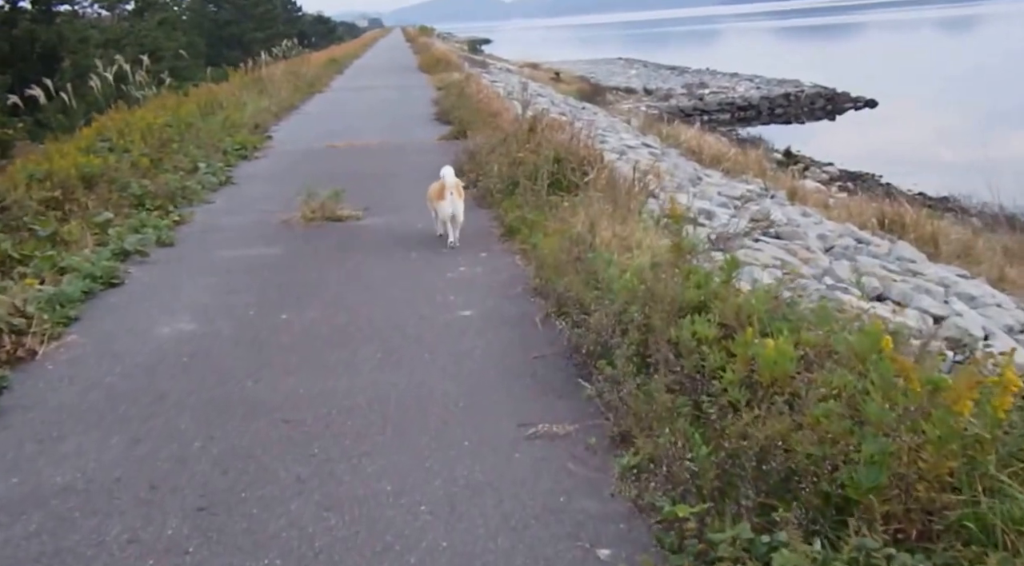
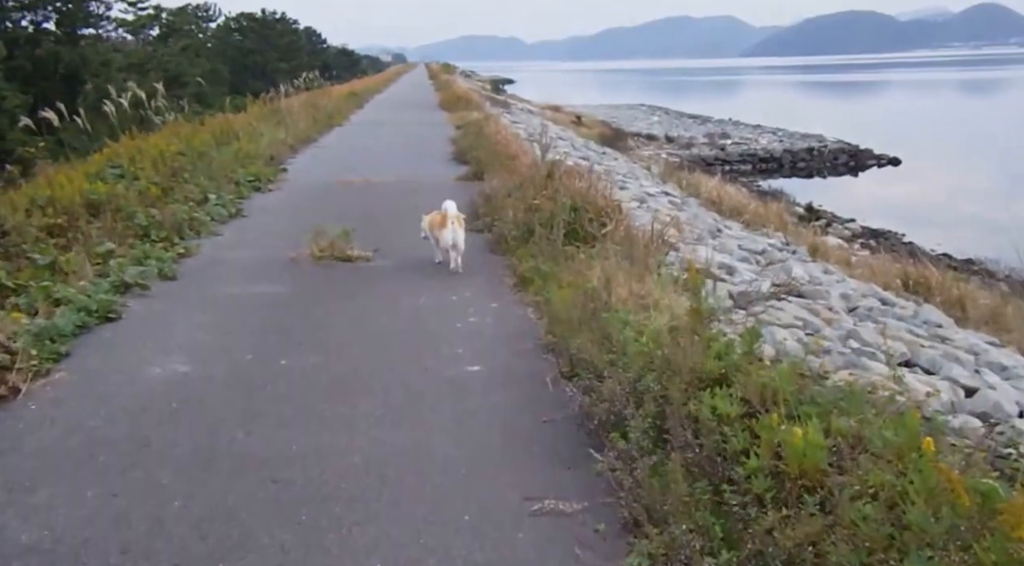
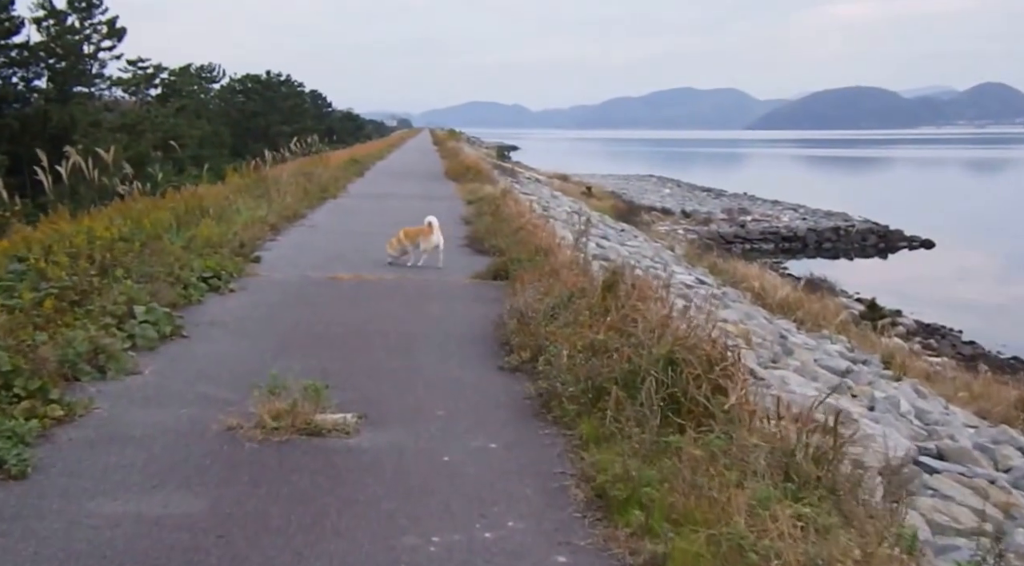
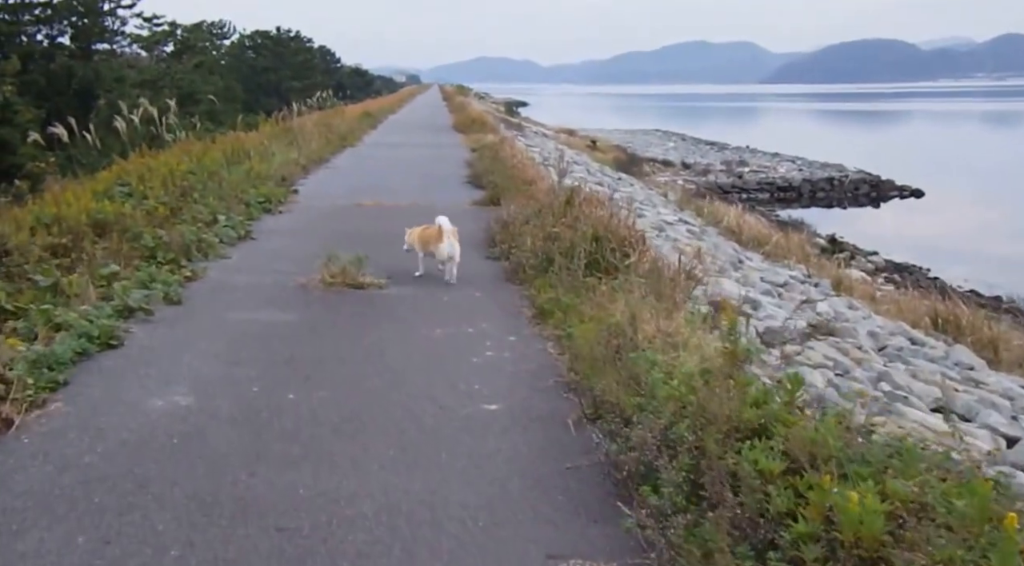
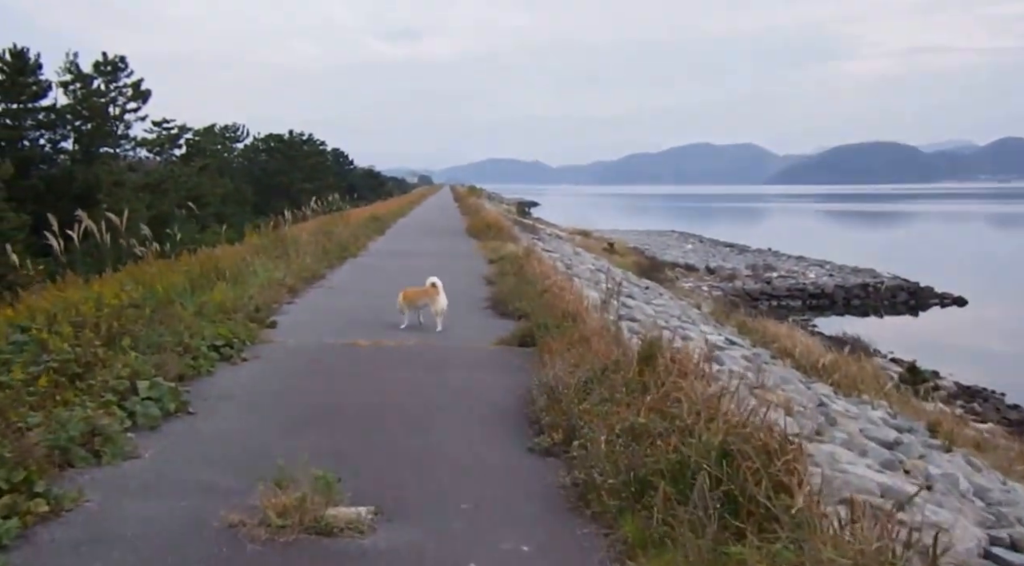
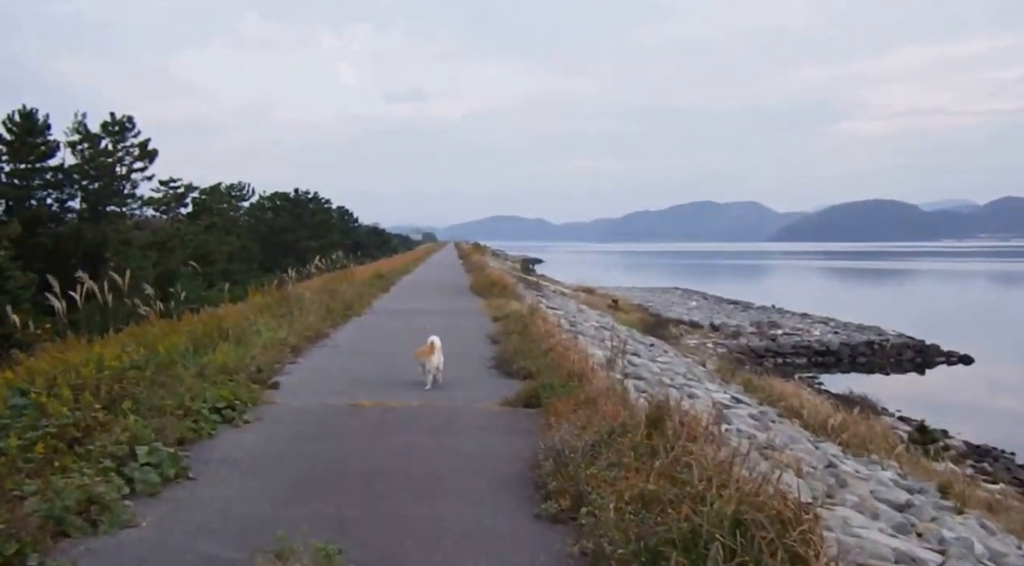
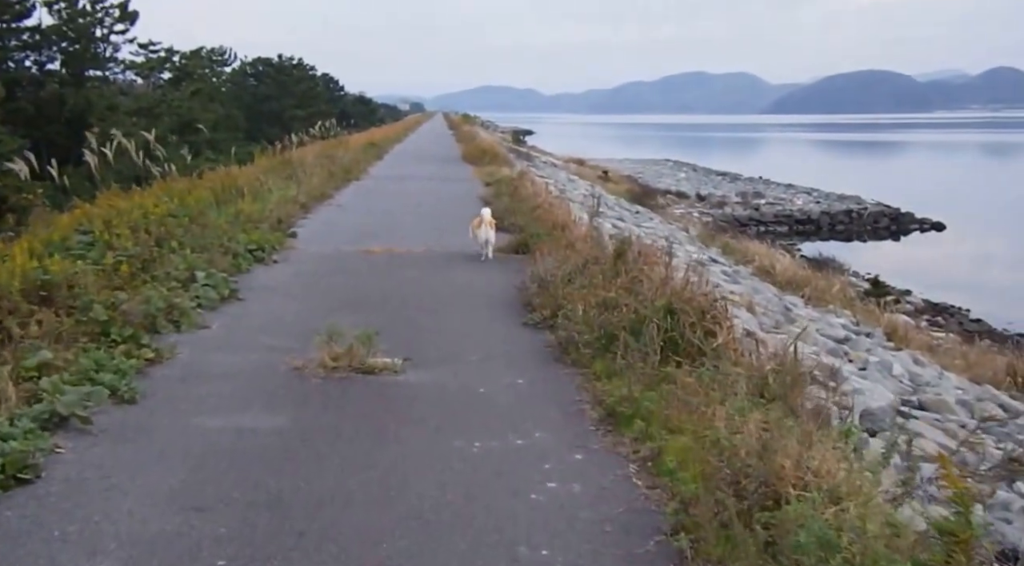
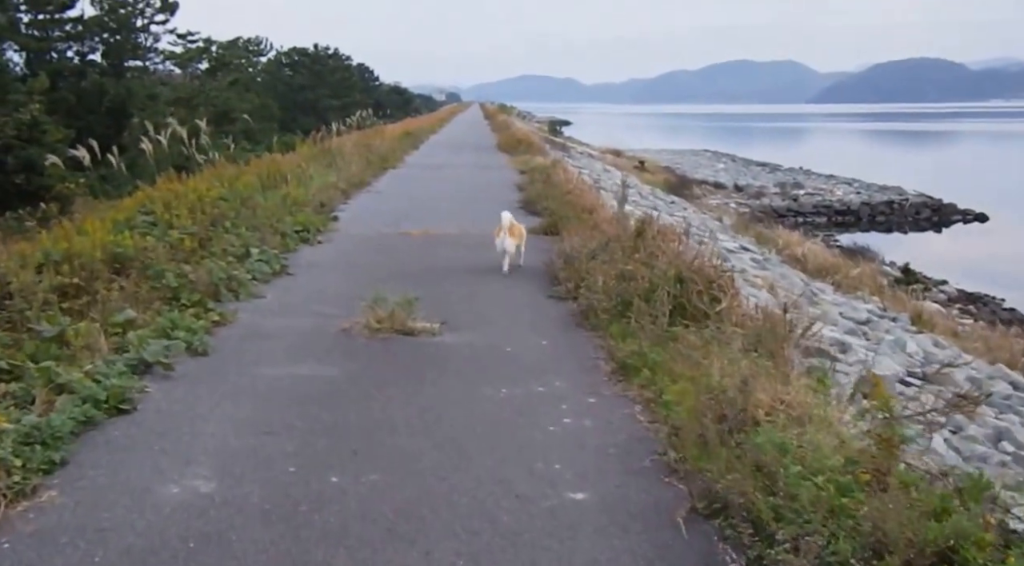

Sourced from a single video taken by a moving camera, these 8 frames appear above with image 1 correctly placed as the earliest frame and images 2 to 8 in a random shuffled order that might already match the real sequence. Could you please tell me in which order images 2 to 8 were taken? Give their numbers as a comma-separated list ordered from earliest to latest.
2, 4, 8, 7, 3, 5, 6
